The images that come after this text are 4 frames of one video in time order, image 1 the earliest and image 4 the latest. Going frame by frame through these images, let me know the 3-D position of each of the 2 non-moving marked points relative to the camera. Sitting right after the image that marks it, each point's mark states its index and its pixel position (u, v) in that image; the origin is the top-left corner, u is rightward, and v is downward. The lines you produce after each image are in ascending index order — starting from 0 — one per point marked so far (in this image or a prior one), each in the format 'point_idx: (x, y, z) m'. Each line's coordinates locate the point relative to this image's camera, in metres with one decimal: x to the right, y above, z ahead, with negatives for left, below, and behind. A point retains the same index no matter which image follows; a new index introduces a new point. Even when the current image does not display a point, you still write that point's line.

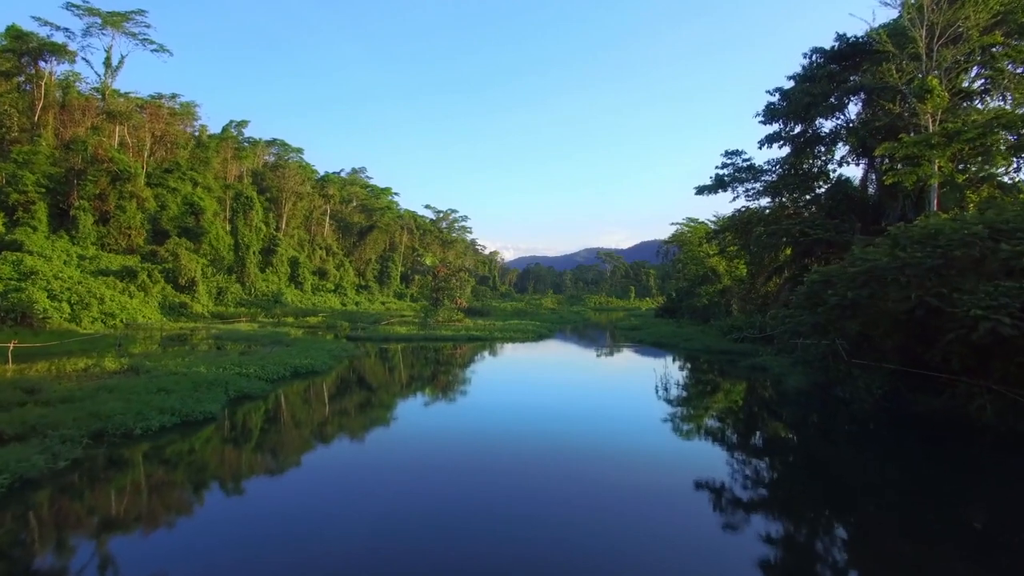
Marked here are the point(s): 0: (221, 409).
0: (-8.1, -3.4, +16.4) m
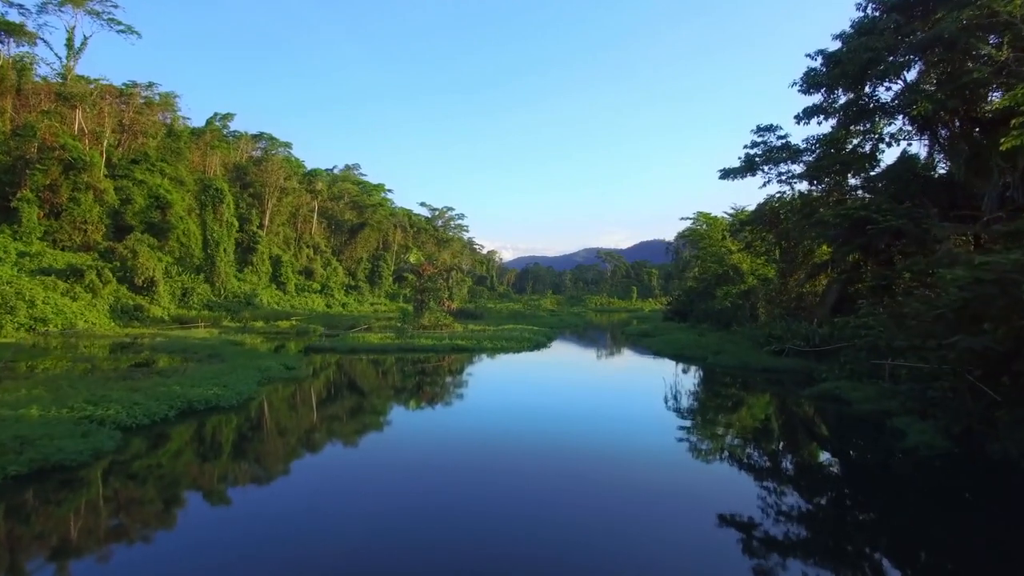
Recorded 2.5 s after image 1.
0: (-8.2, -3.4, +14.8) m
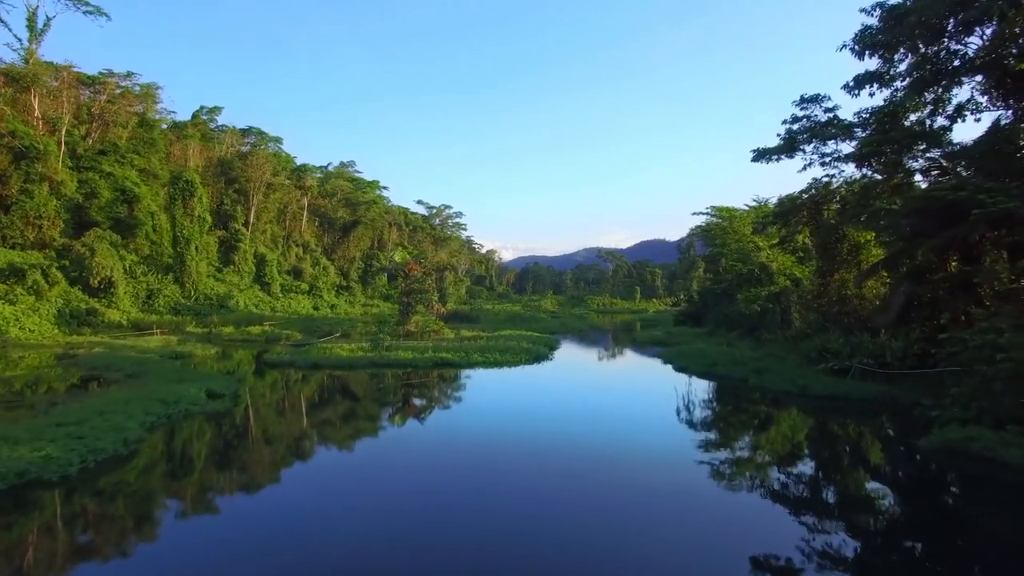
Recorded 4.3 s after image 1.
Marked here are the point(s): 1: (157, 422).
0: (-8.3, -3.5, +13.4) m
1: (-8.6, -3.3, +14.2) m
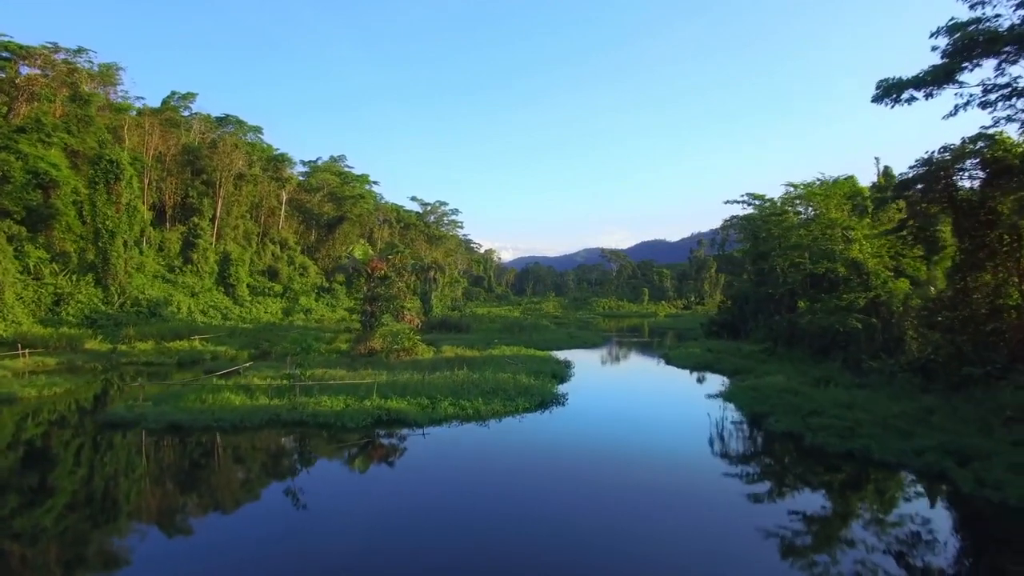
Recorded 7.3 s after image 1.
0: (-8.3, -3.5, +10.7) m
1: (-8.7, -3.4, +11.5) m
